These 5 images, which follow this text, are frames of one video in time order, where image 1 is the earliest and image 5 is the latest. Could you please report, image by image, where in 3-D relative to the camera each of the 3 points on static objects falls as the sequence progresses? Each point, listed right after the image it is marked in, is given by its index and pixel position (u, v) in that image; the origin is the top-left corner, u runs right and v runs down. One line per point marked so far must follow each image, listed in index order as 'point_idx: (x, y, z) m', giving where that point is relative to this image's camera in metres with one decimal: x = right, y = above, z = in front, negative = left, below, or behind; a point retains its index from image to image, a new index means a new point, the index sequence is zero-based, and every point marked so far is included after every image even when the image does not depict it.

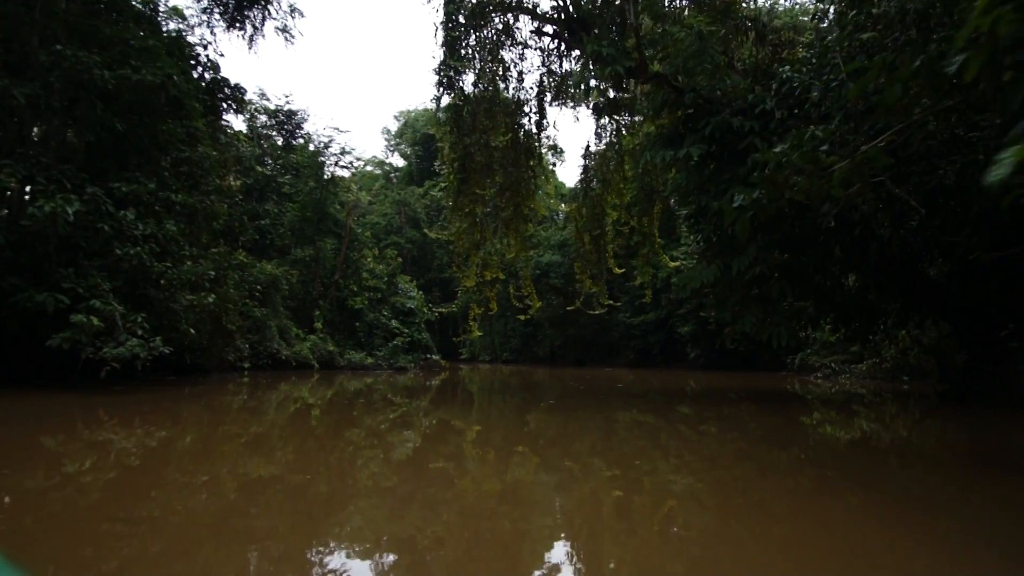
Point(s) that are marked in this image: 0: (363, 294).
0: (-2.6, 0.0, +14.5) m
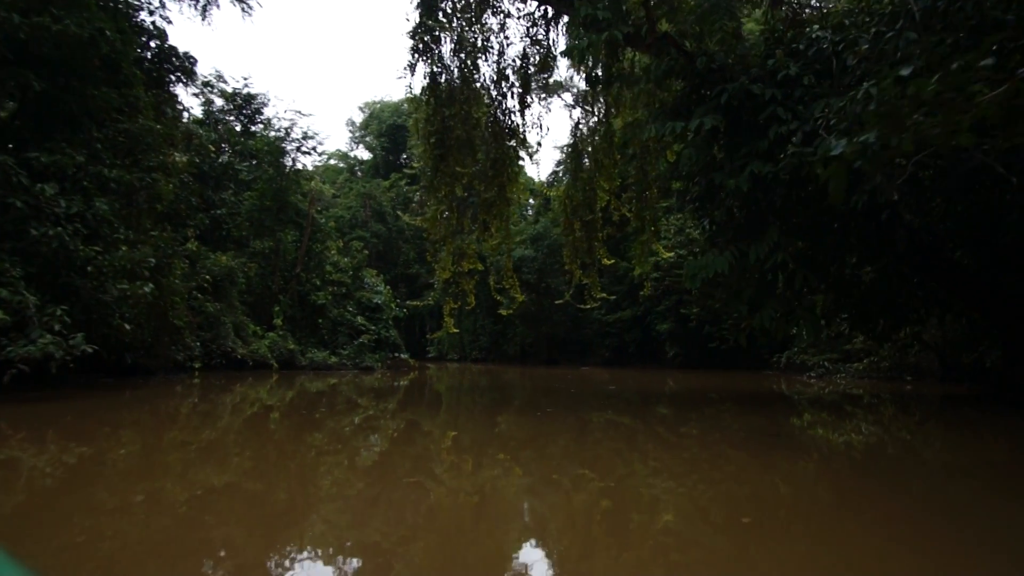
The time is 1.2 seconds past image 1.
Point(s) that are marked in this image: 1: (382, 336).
0: (-3.1, 0.0, +14.0) m
1: (-2.2, -0.8, +14.4) m
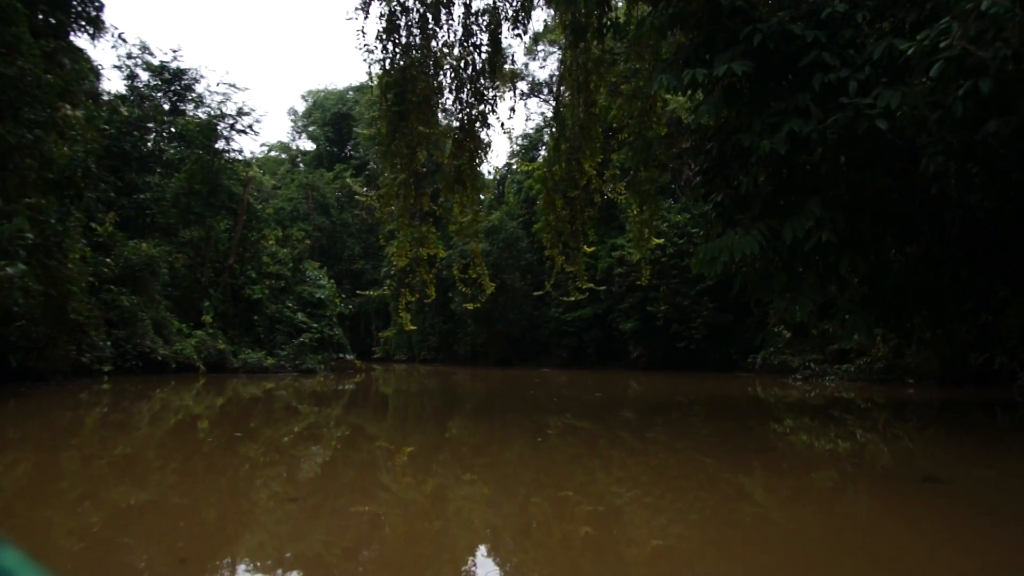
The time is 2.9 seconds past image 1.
0: (-3.9, +0.1, +13.2) m
1: (-3.0, -0.7, +13.7) m
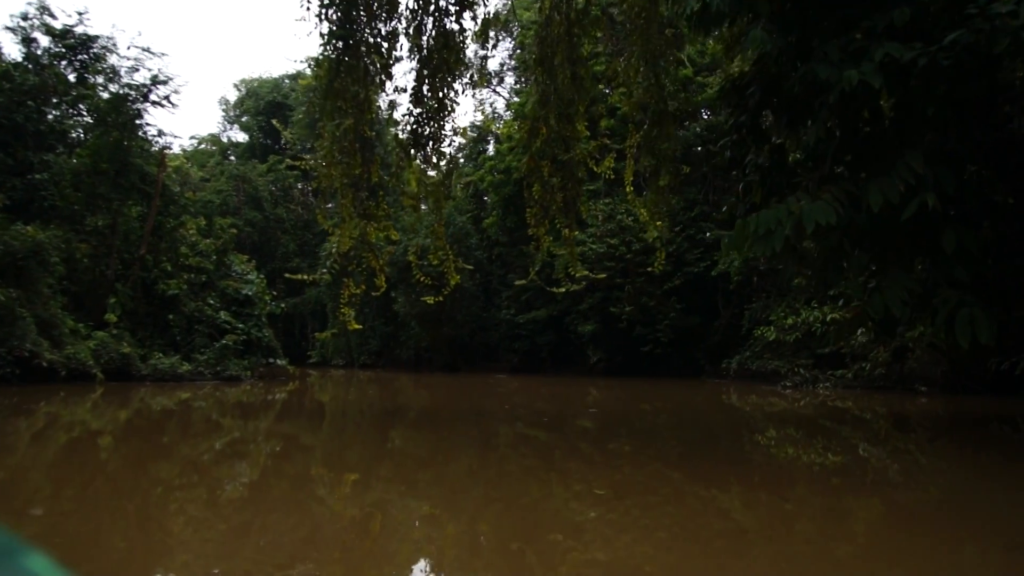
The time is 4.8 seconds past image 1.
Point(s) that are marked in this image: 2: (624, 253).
0: (-4.7, +0.1, +12.3) m
1: (-3.8, -0.7, +12.8) m
2: (+1.7, +0.5, +14.2) m
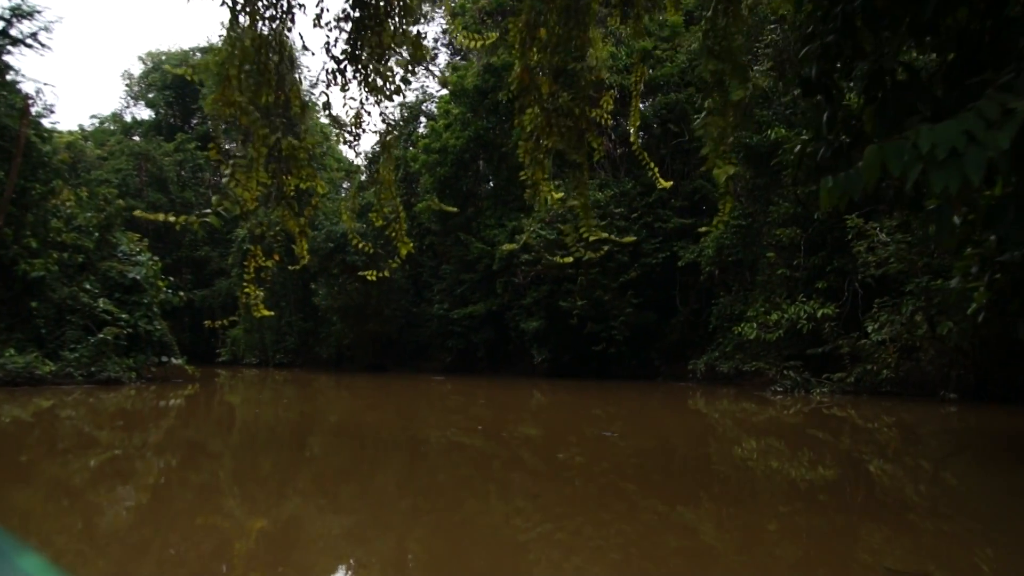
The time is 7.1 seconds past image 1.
0: (-5.6, +0.2, +11.1) m
1: (-4.8, -0.6, +11.7) m
2: (+0.6, +0.6, +13.6) m
